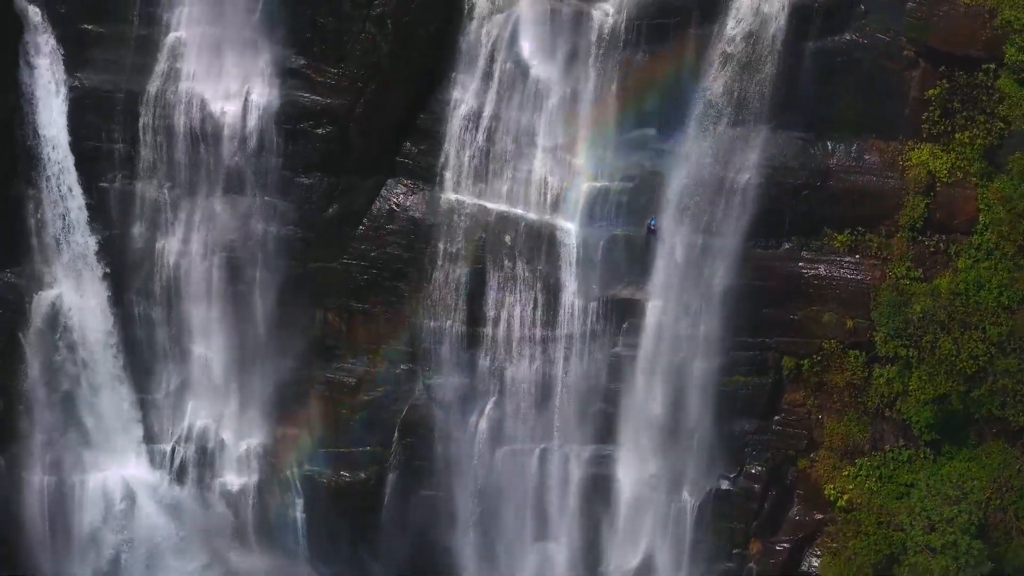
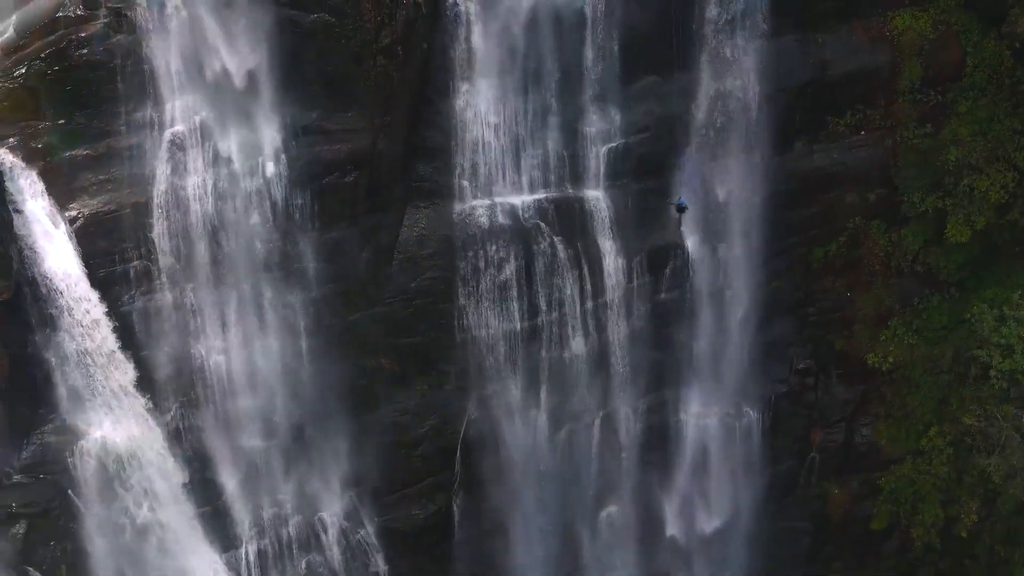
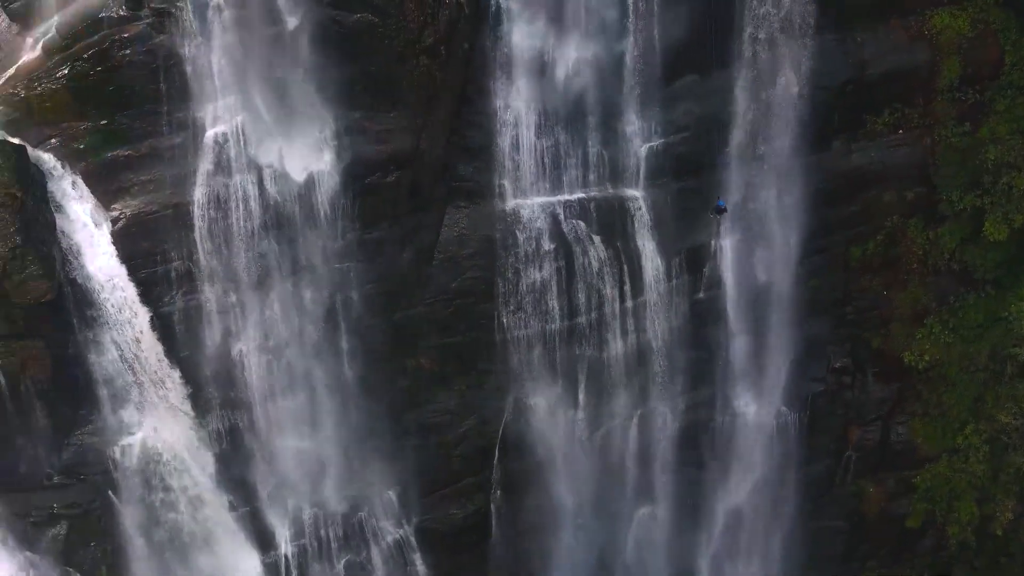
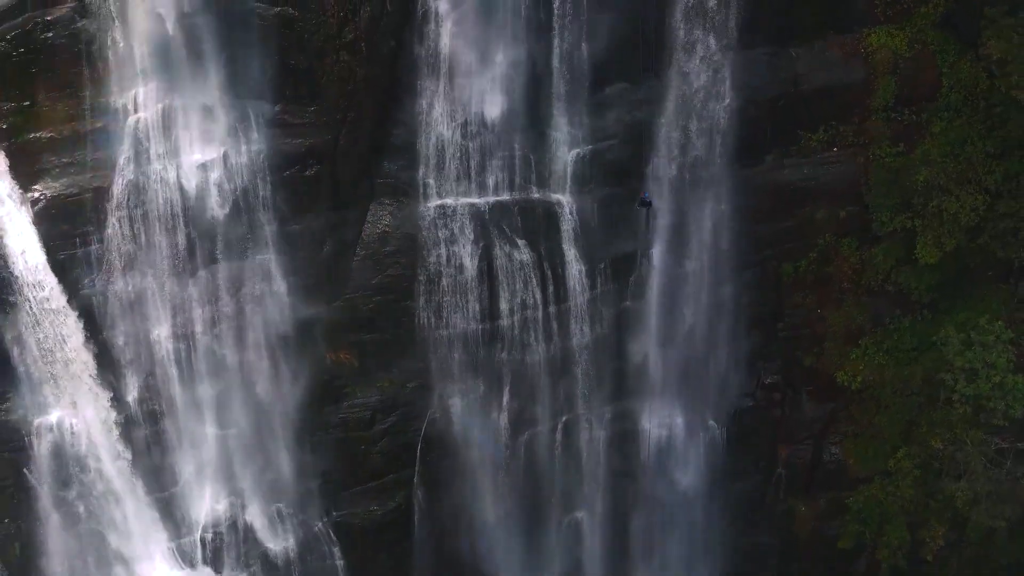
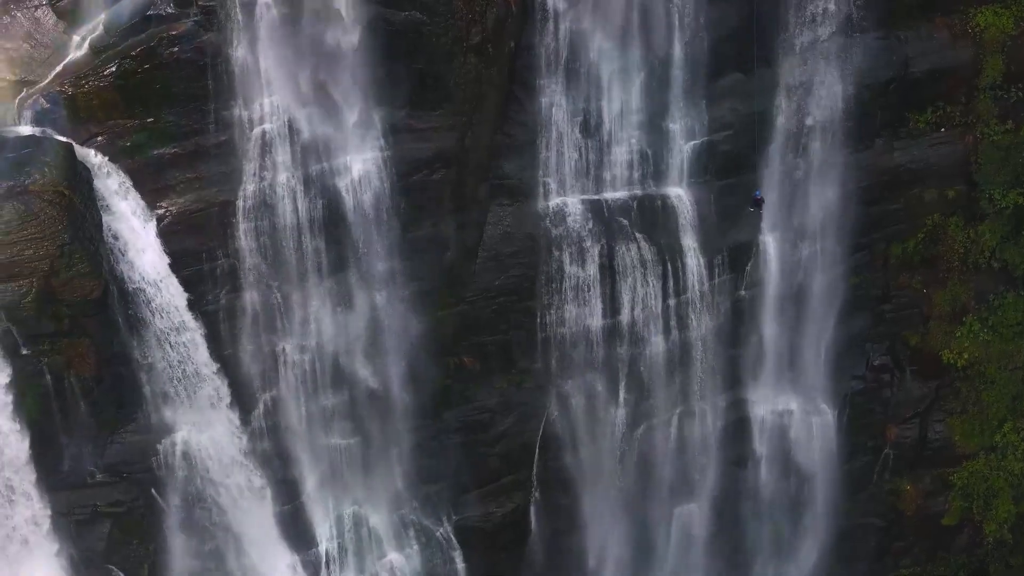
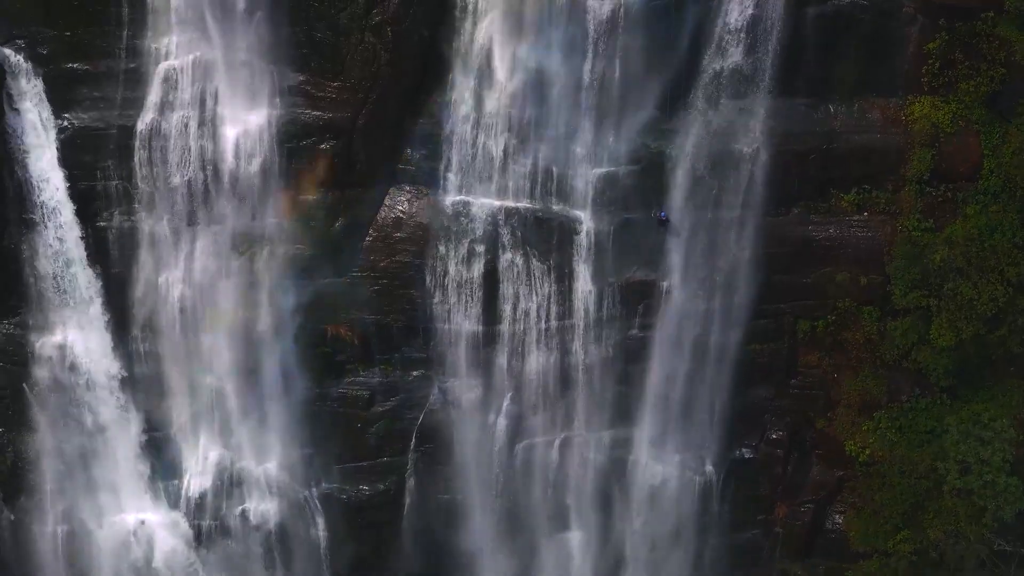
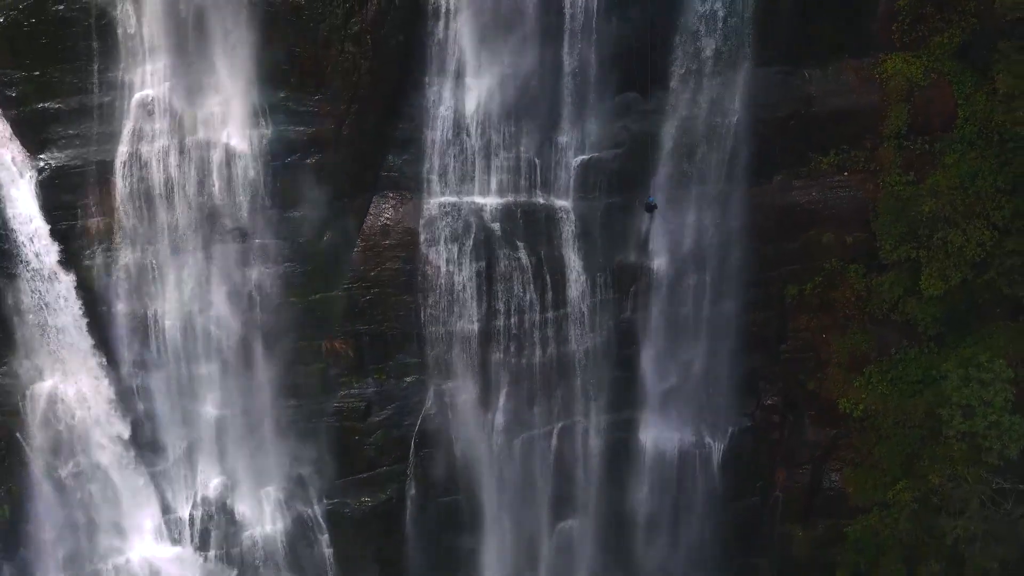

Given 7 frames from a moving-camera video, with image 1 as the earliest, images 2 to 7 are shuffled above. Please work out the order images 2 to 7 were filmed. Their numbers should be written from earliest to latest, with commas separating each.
6, 7, 4, 2, 3, 5
